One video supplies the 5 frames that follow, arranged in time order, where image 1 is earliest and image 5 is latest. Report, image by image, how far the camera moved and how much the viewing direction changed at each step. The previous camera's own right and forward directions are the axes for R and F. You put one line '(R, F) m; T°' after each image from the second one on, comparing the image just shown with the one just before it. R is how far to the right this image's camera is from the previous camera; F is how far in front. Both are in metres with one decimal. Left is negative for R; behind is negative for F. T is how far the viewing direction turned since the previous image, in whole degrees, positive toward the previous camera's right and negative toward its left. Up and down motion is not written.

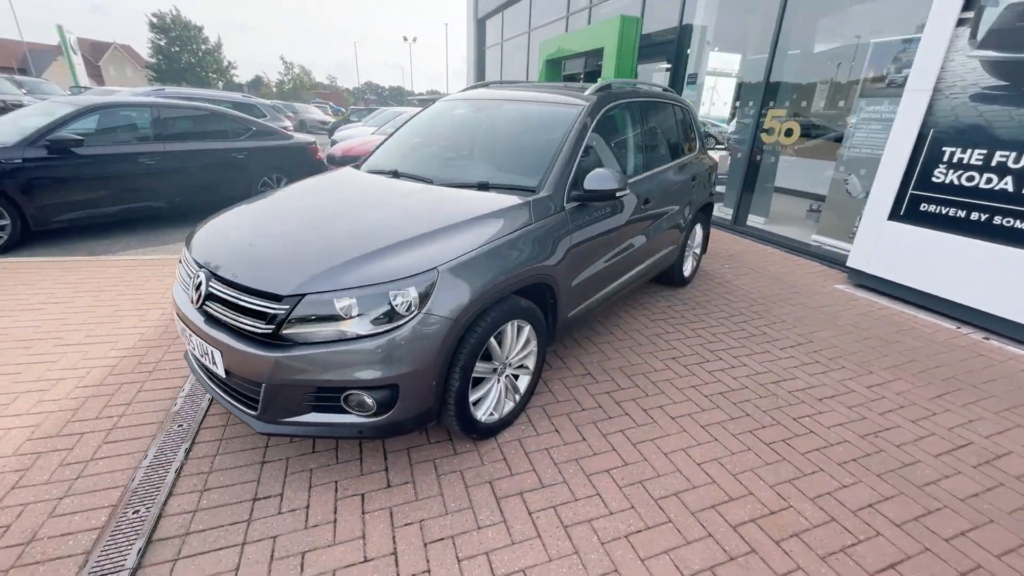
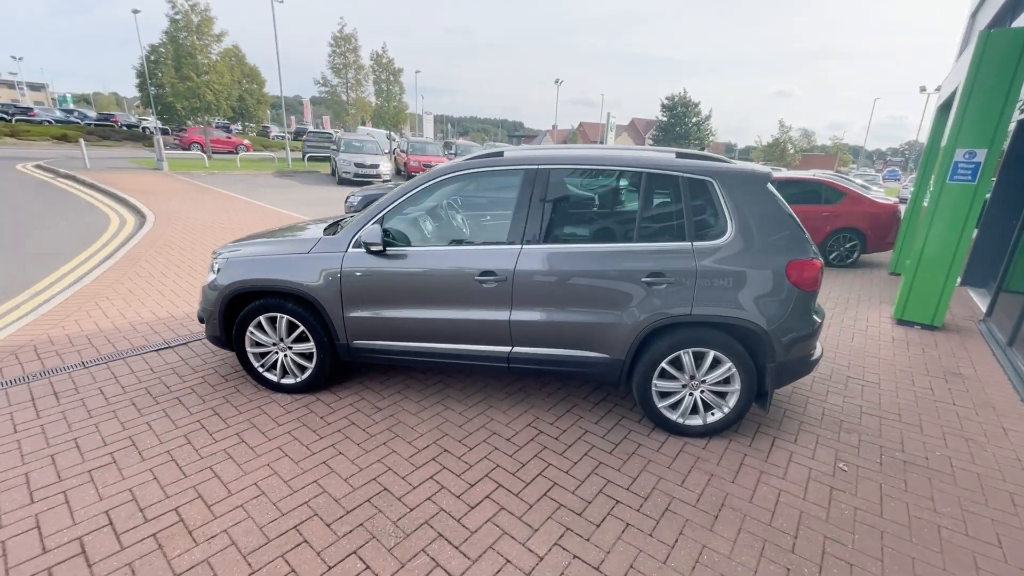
(+4.0, +1.9) m; -55°
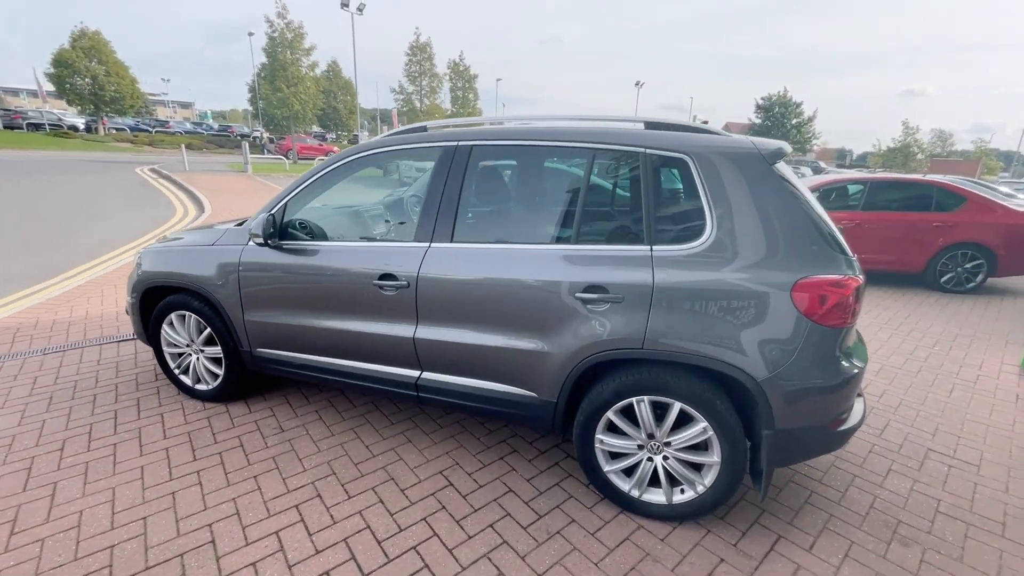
(+1.0, +0.9) m; -10°
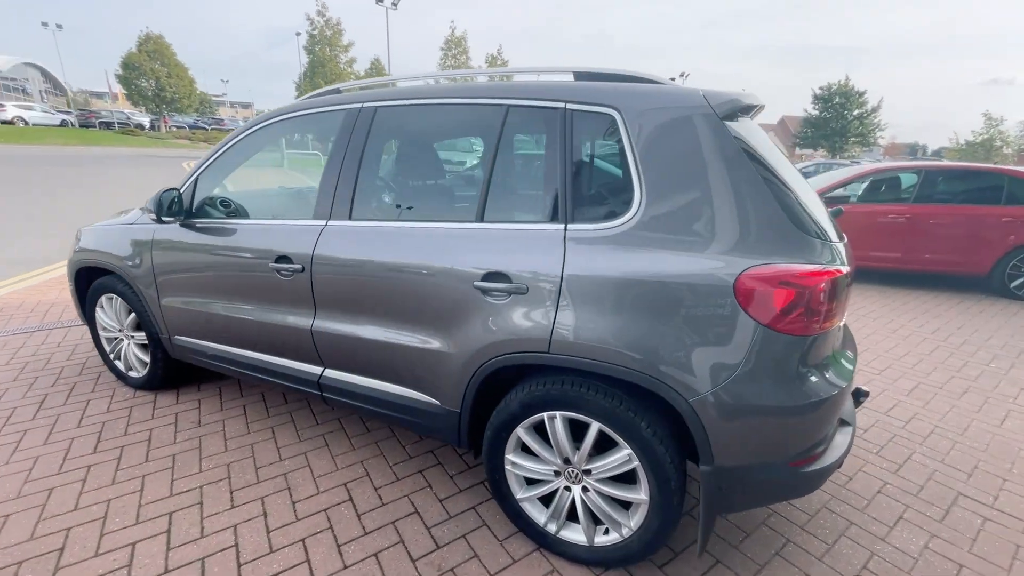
(+0.7, +0.4) m; -5°
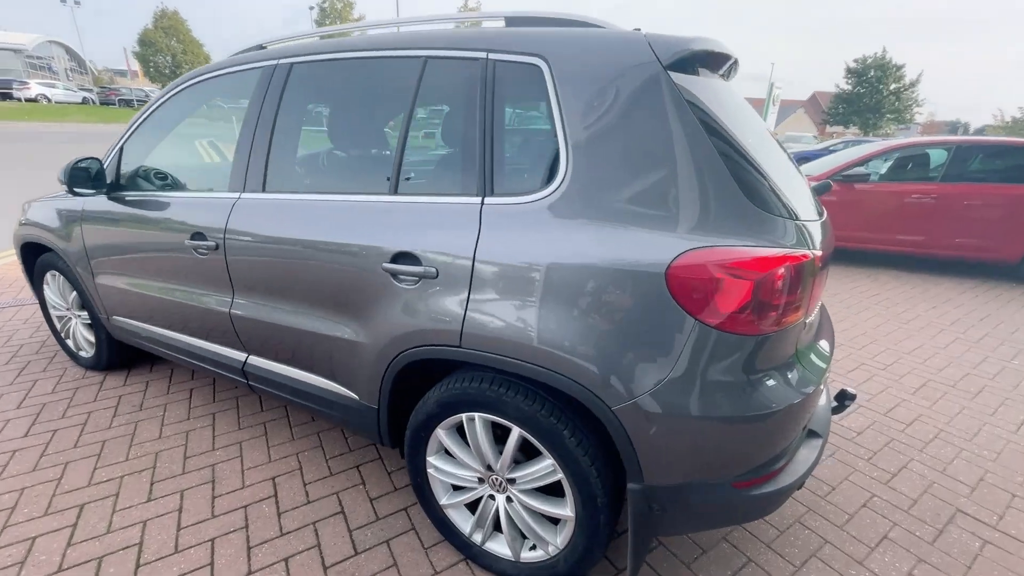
(+0.4, +0.3) m; -2°
